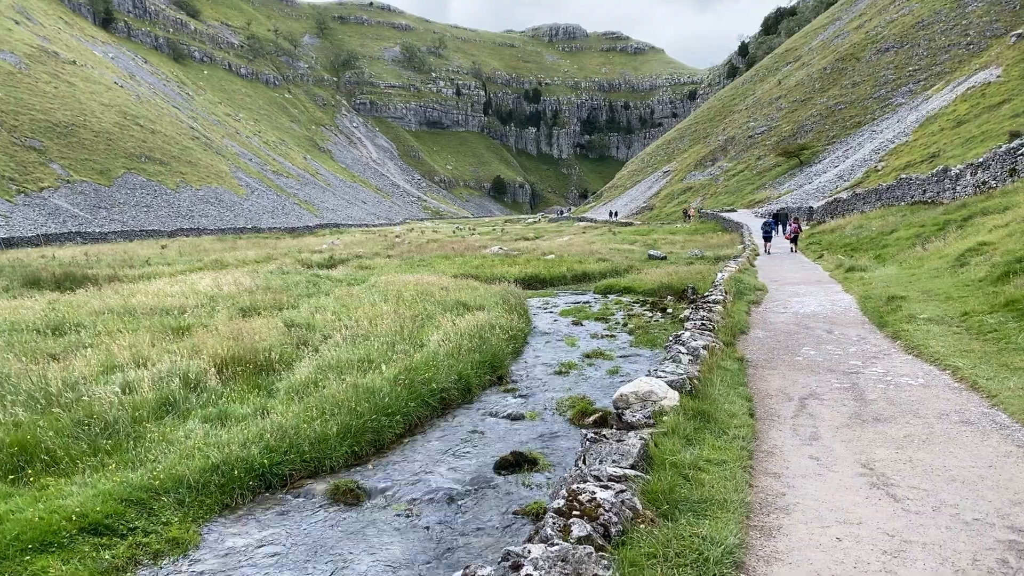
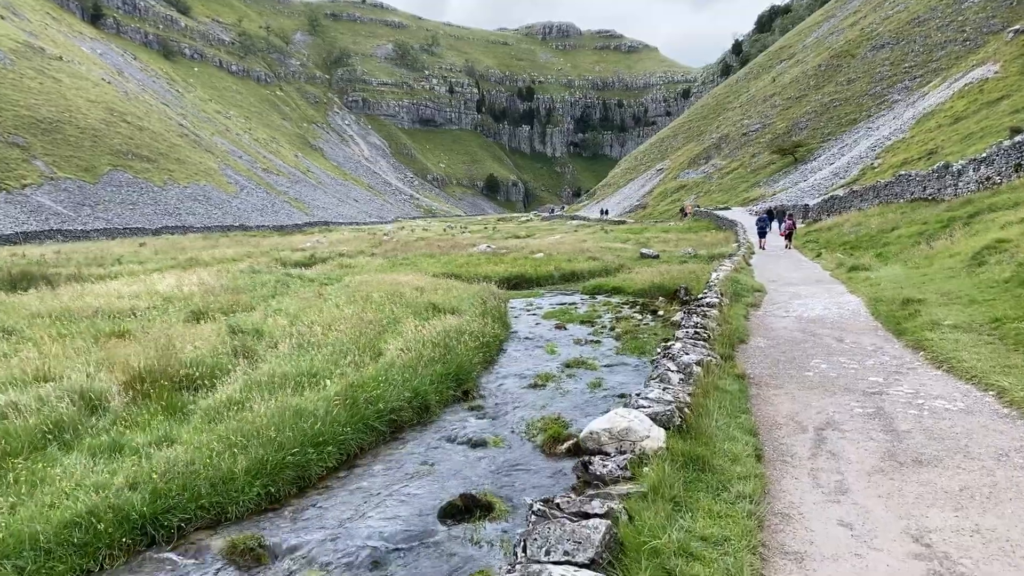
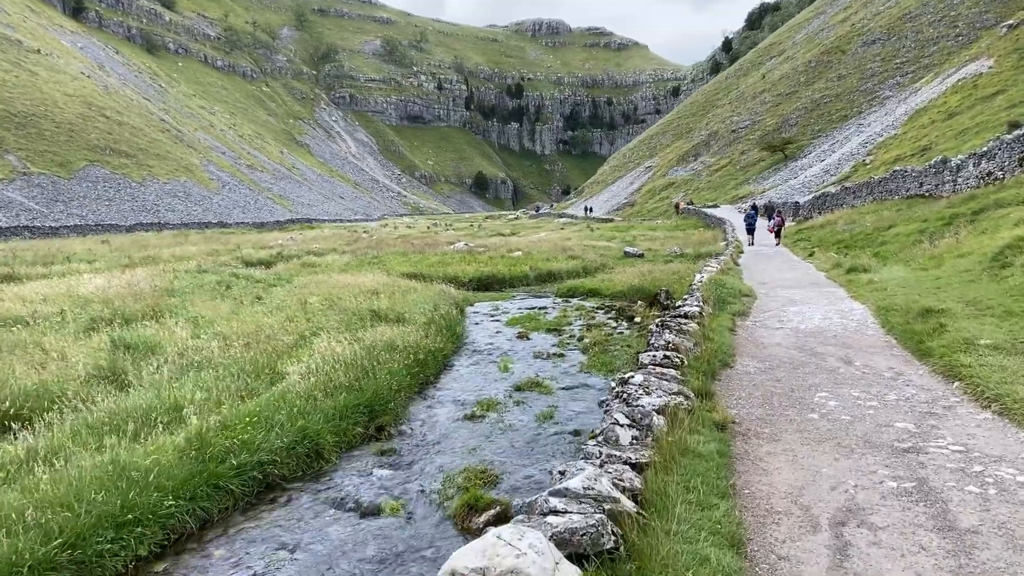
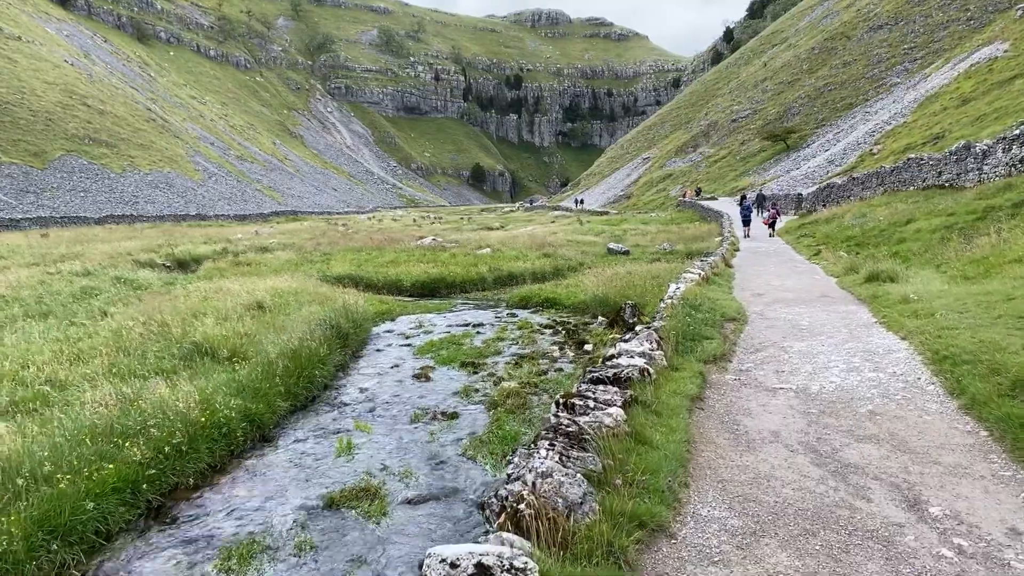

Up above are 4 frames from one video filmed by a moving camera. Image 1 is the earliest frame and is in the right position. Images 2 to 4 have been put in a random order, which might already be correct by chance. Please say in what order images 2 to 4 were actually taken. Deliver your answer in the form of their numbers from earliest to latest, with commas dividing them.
2, 3, 4
